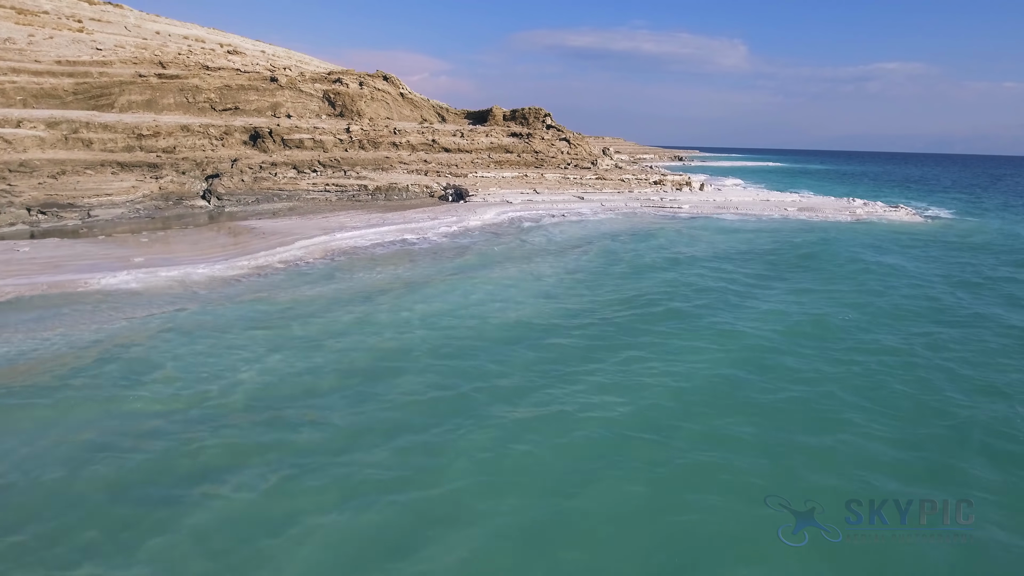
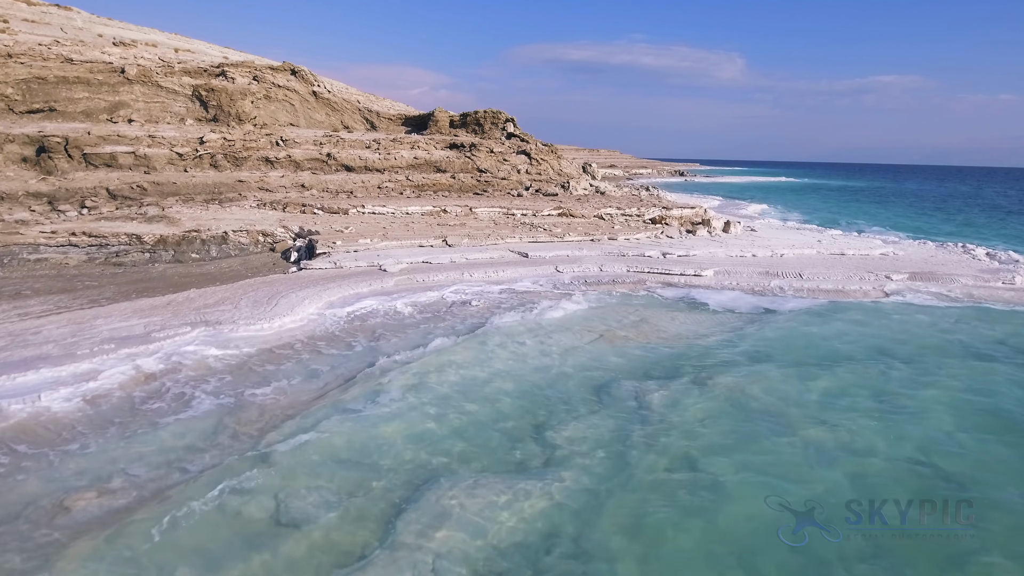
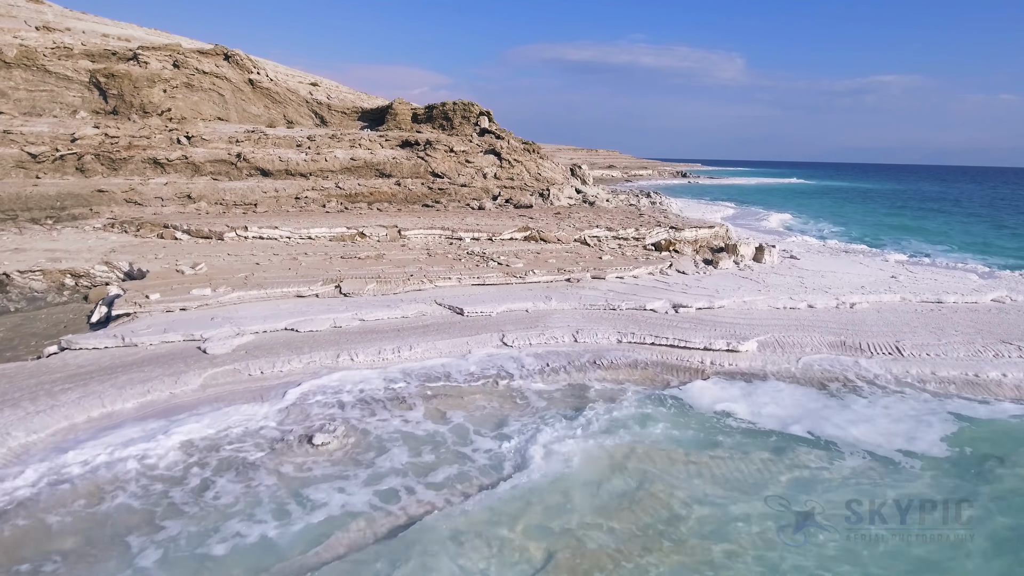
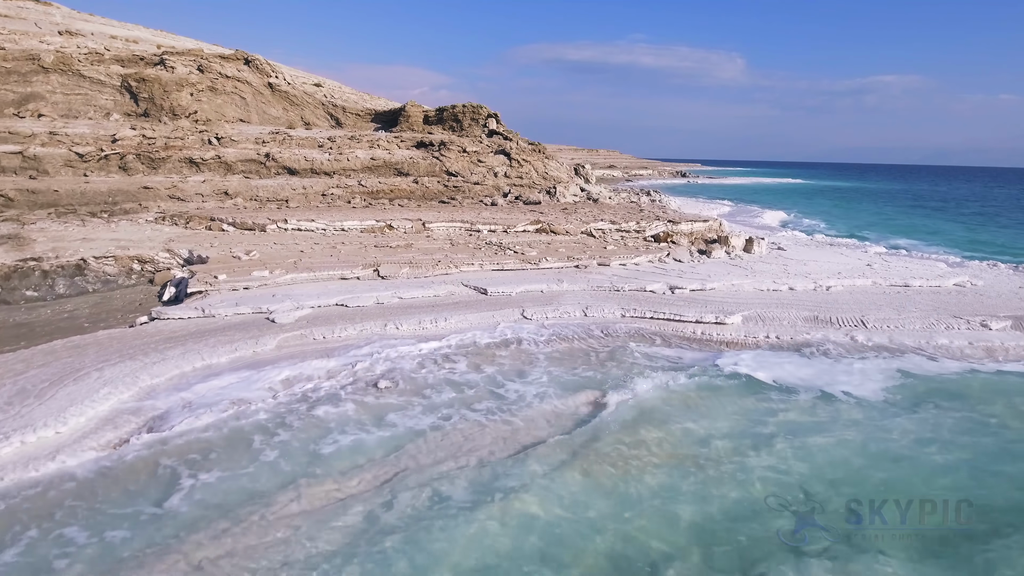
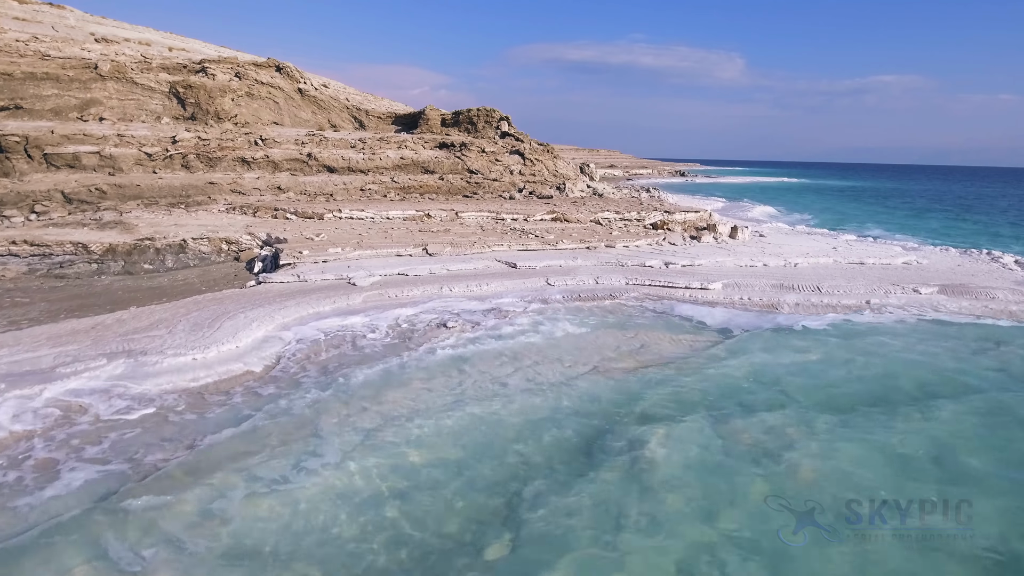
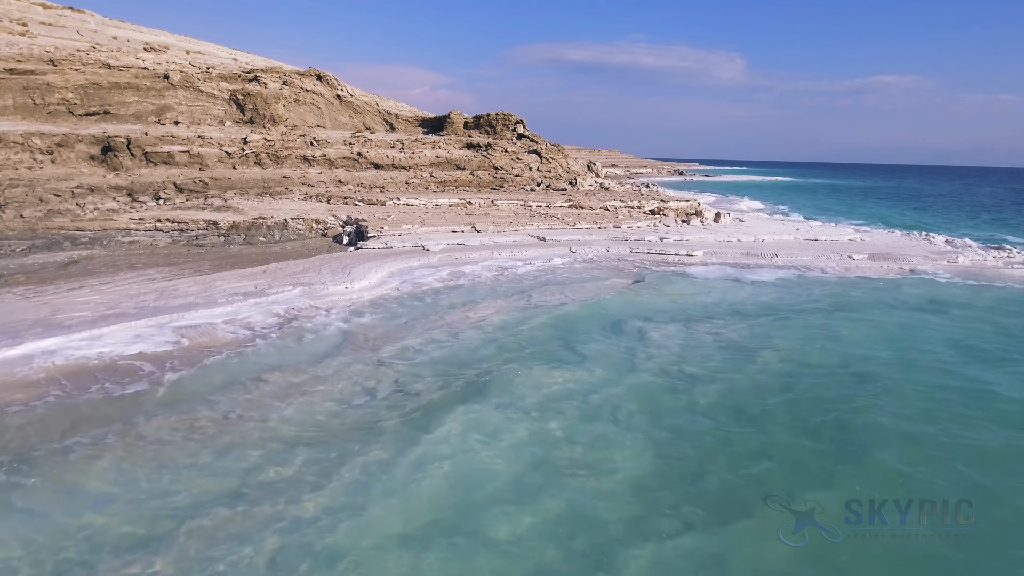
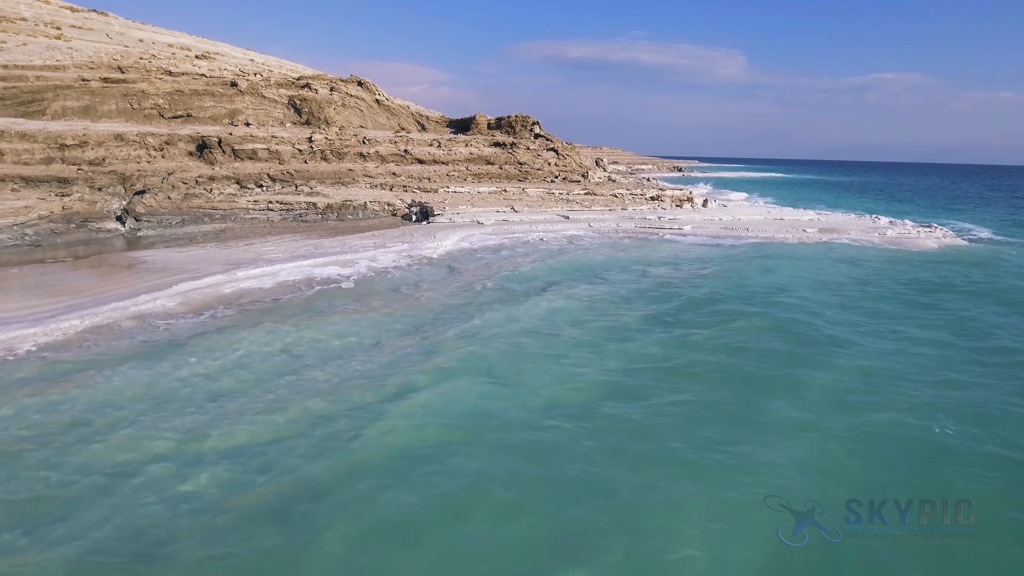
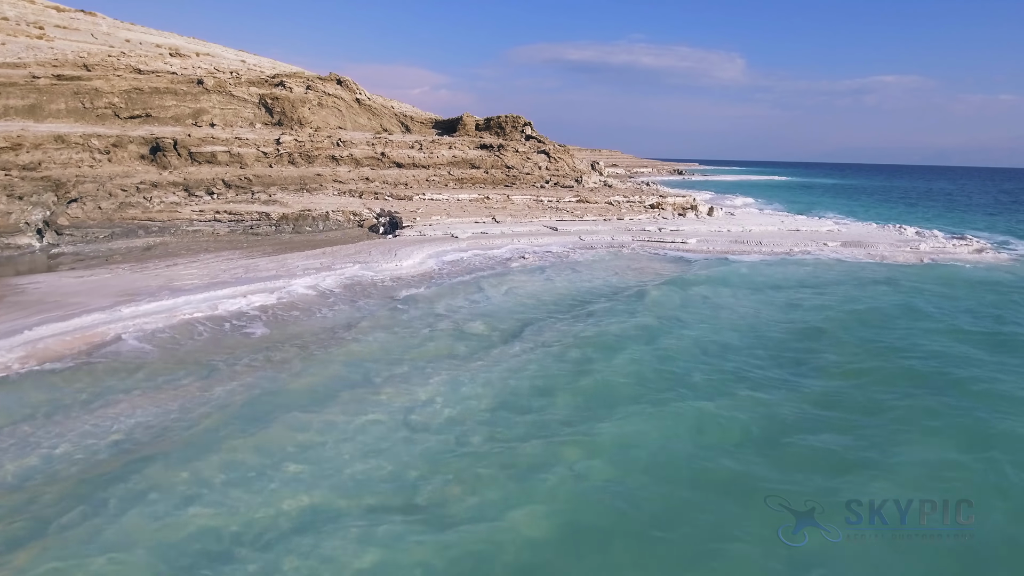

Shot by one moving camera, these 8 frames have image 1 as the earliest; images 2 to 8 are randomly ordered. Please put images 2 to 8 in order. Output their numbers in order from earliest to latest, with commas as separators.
7, 8, 6, 2, 5, 4, 3
